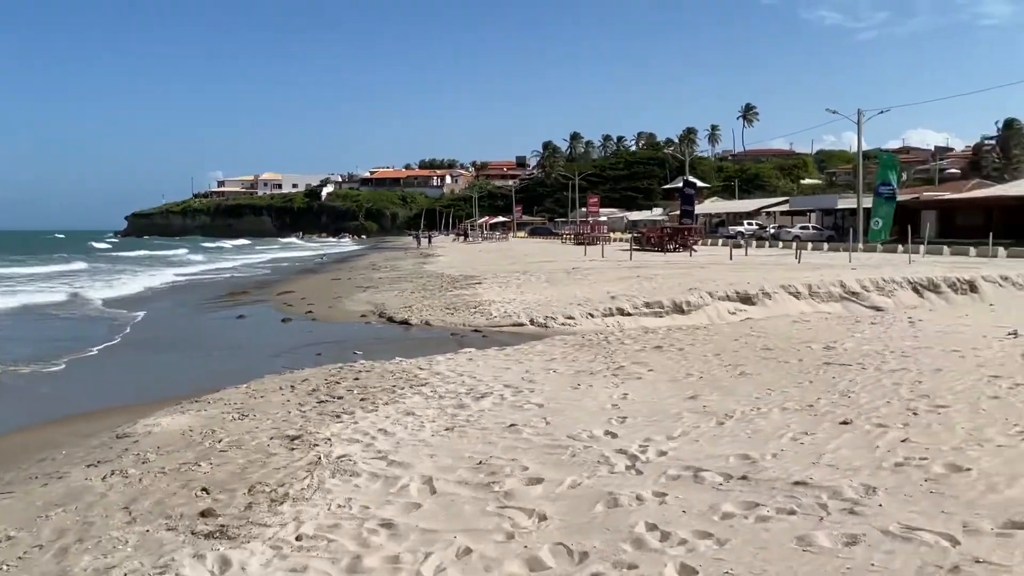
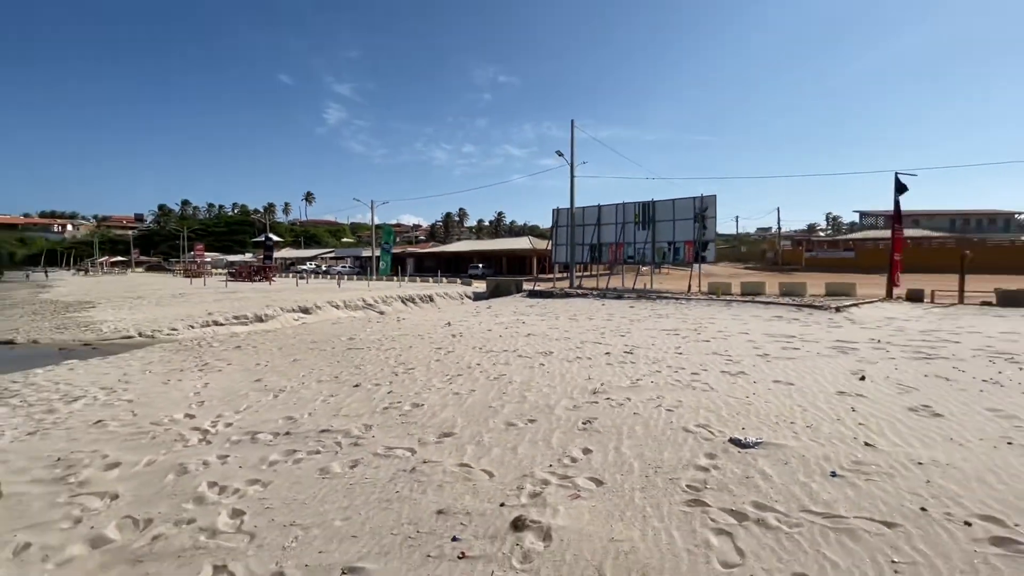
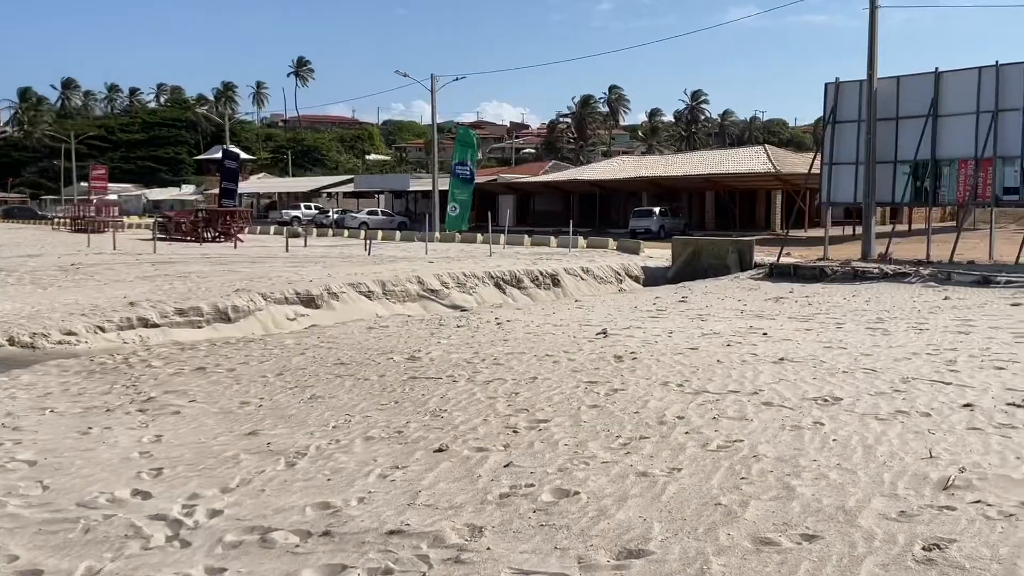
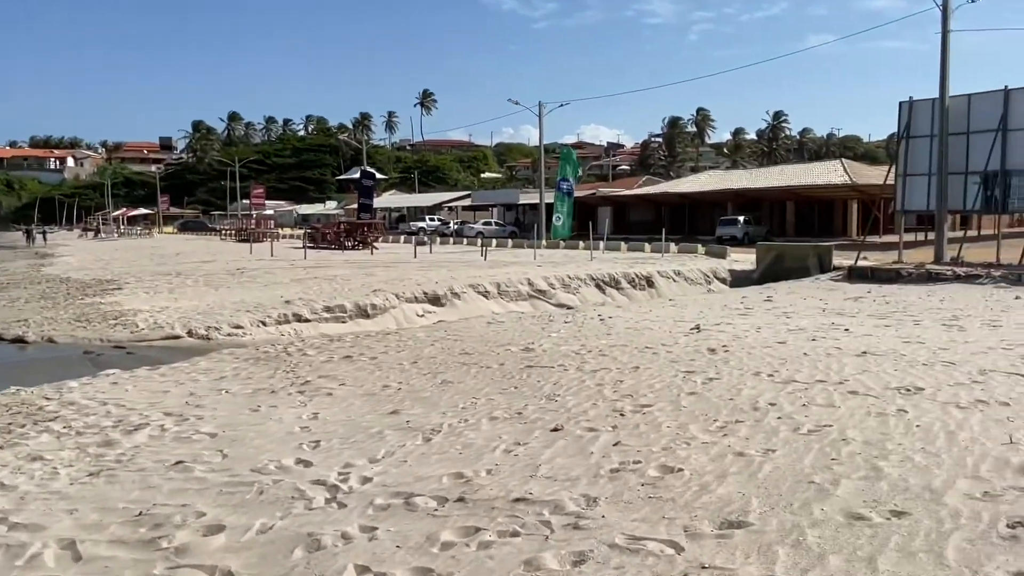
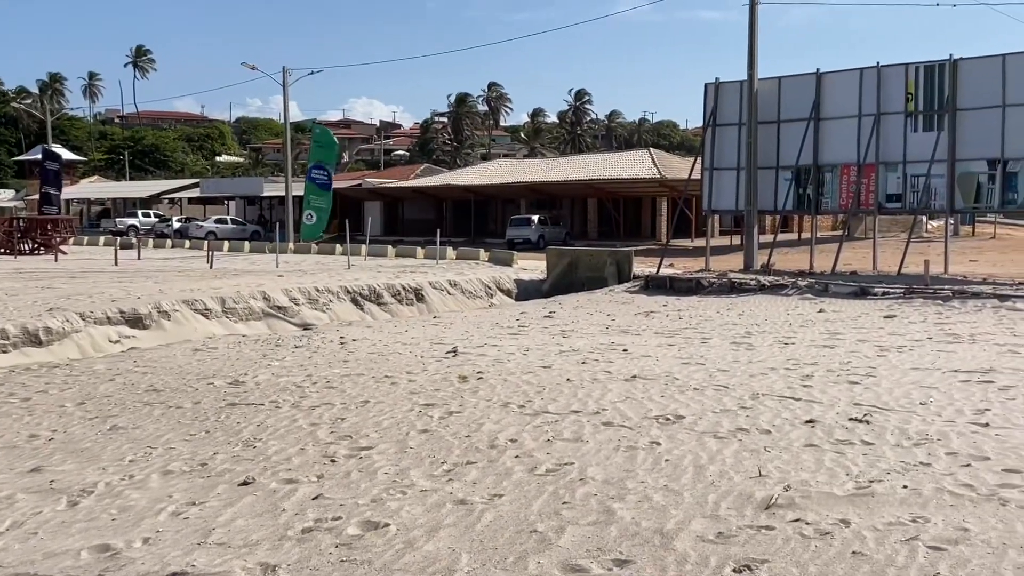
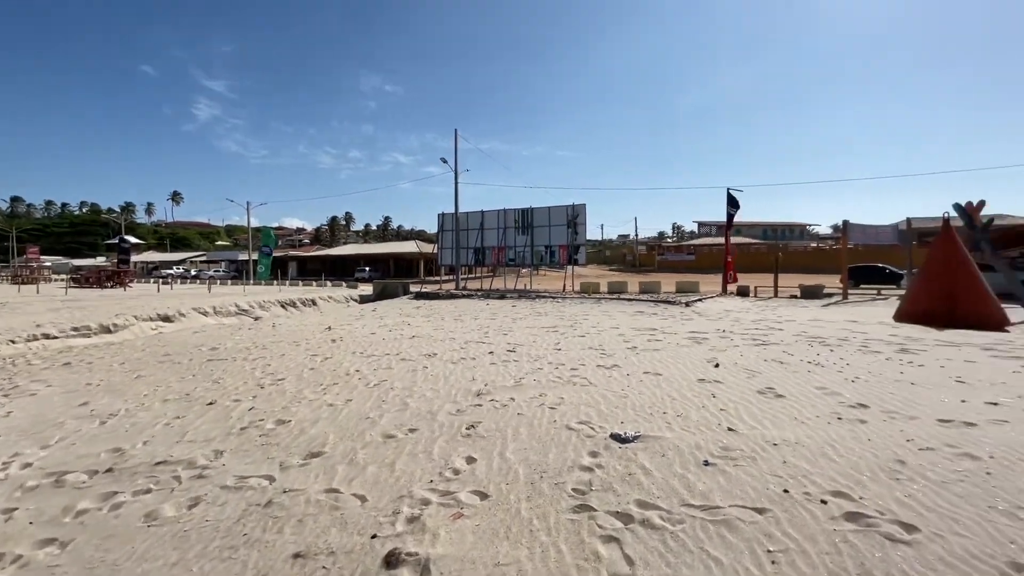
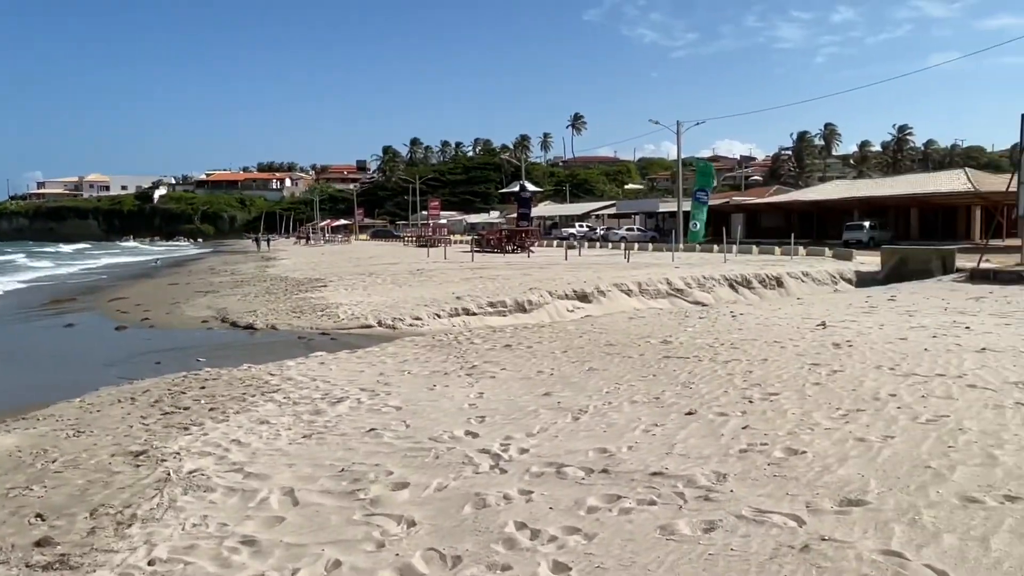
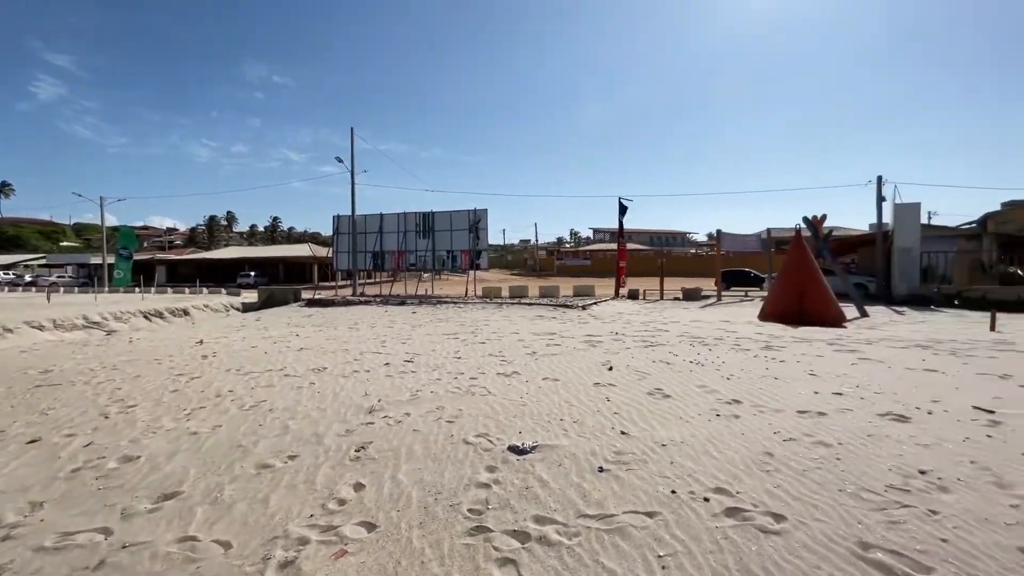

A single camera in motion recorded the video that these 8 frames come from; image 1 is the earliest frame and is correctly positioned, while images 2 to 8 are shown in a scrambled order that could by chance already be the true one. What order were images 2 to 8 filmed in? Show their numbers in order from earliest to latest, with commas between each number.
7, 4, 3, 5, 2, 6, 8
